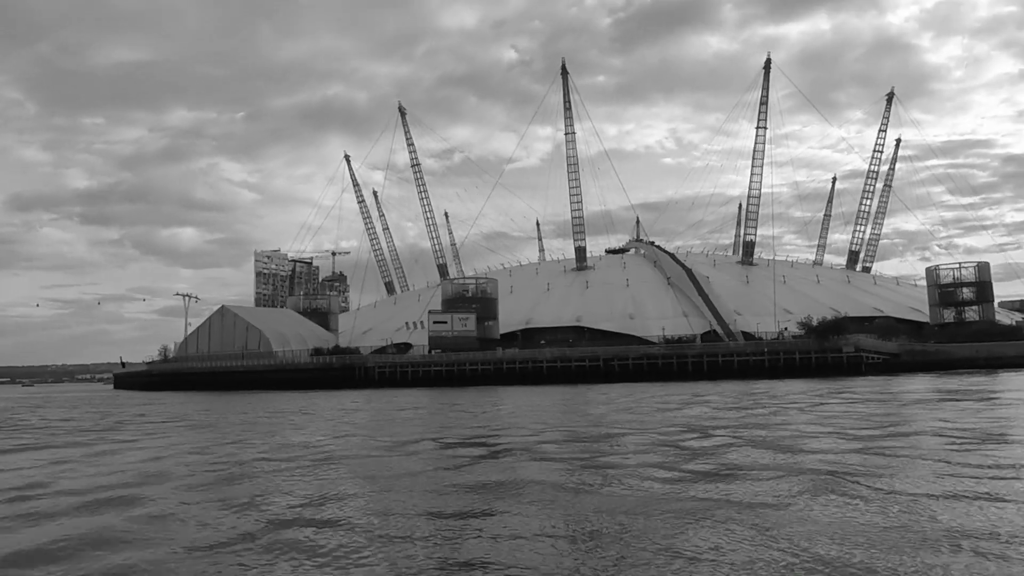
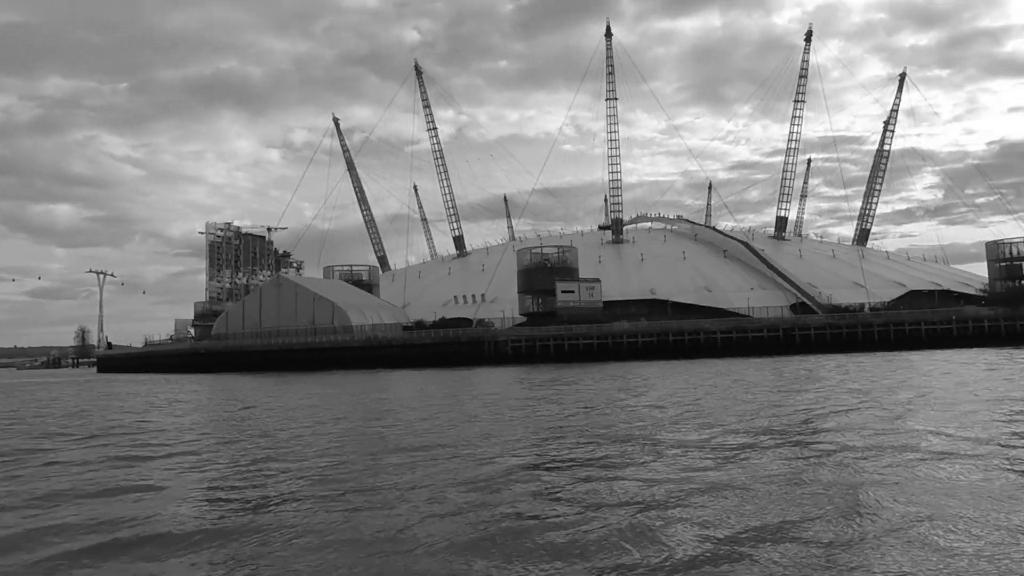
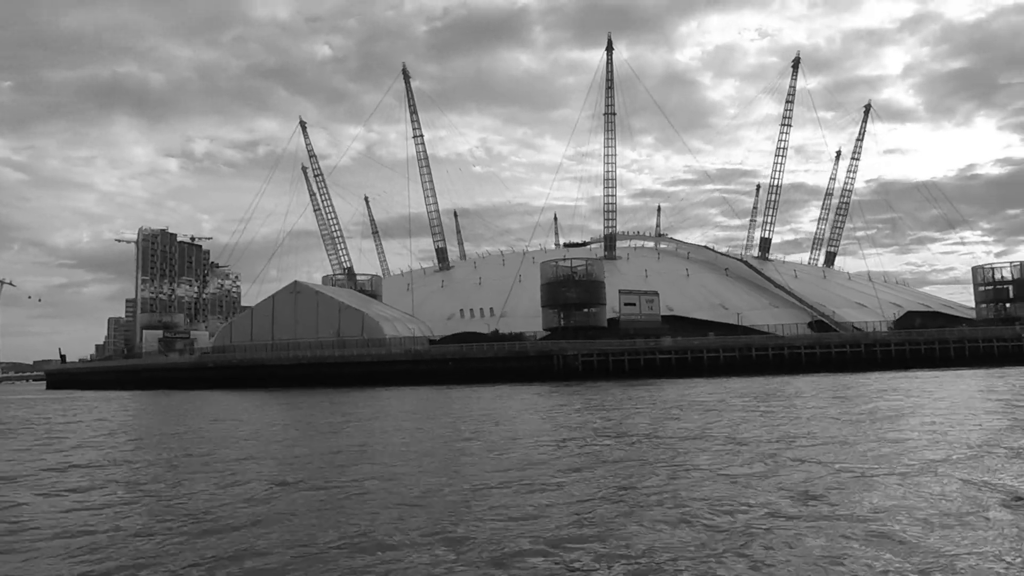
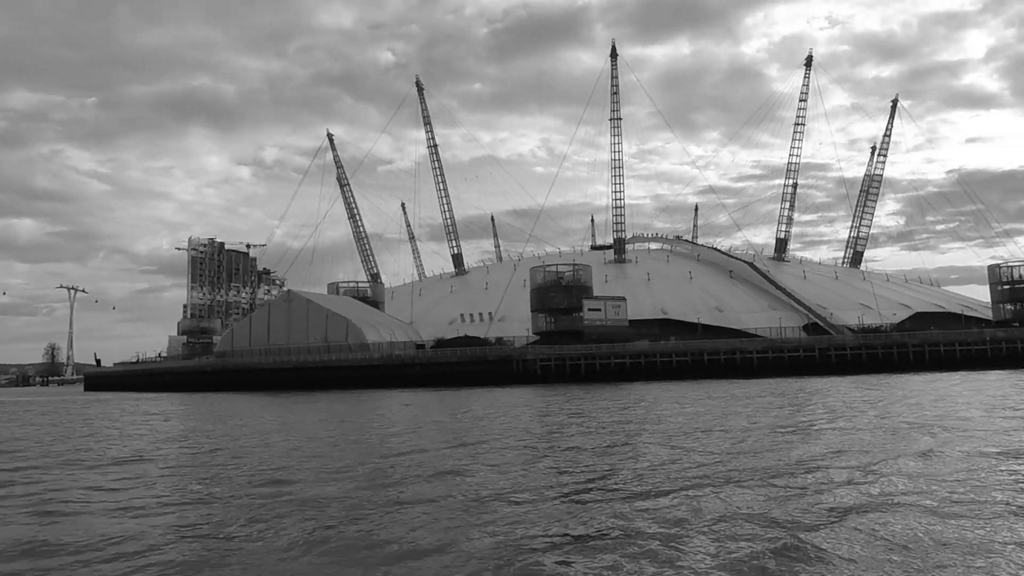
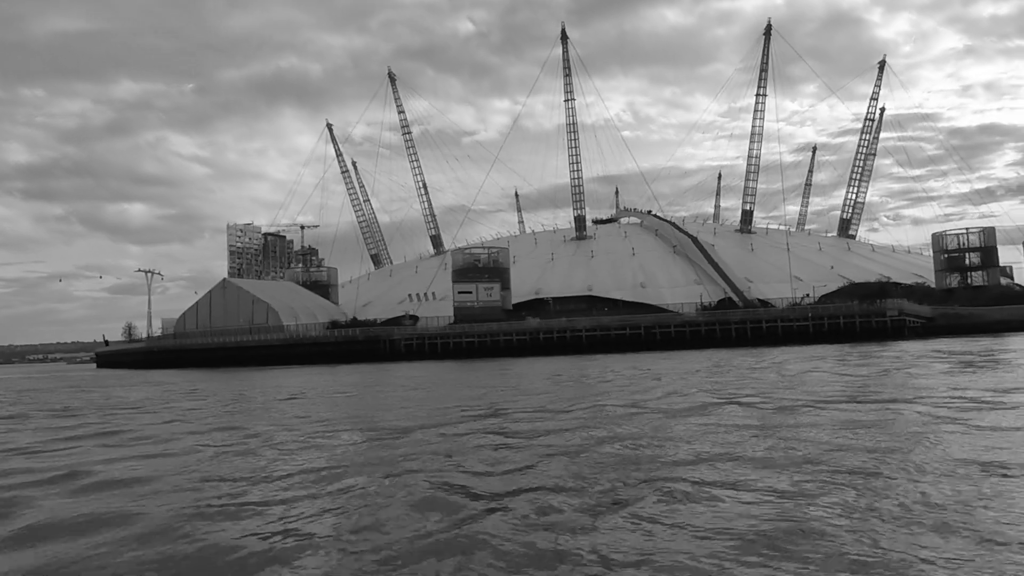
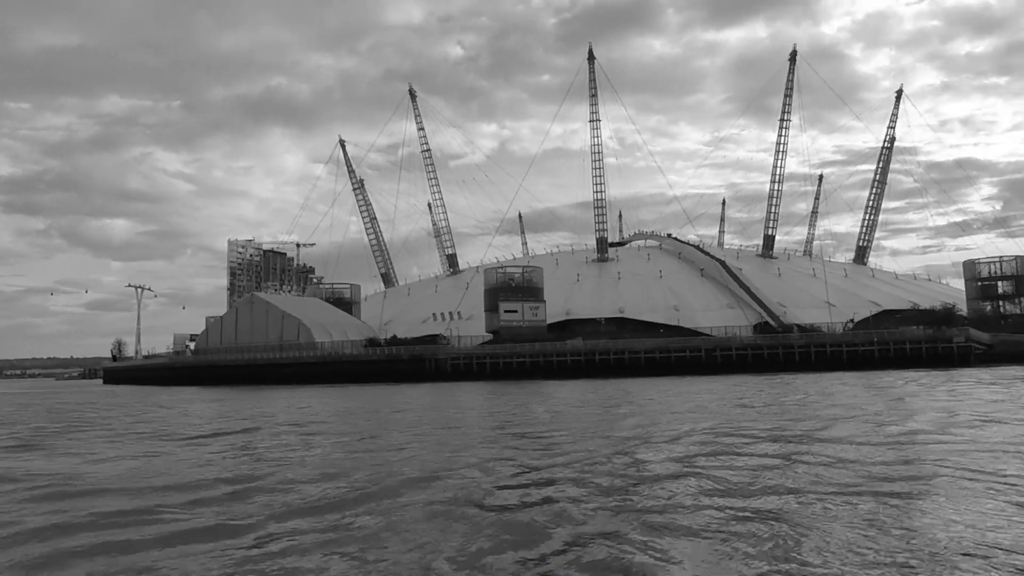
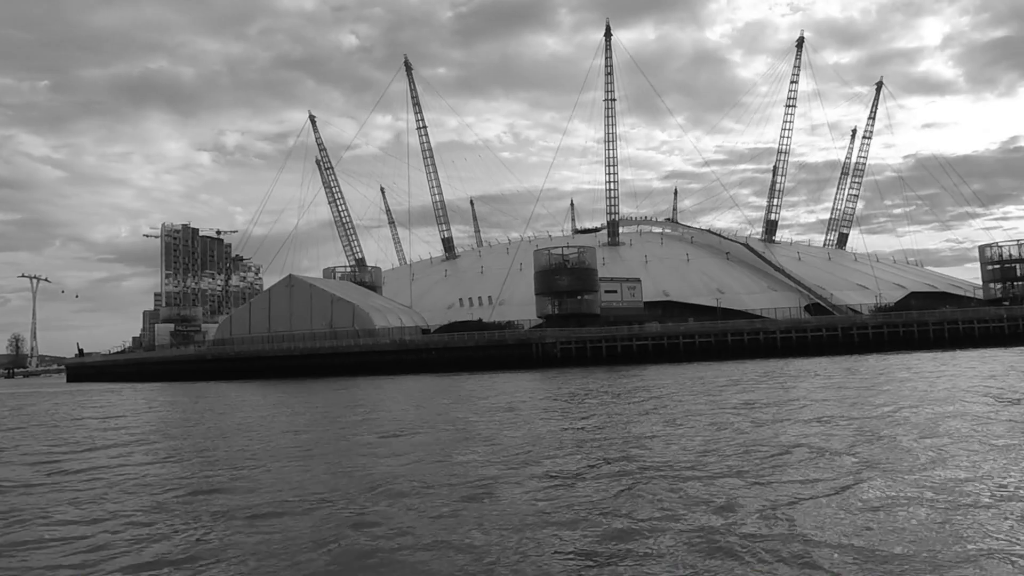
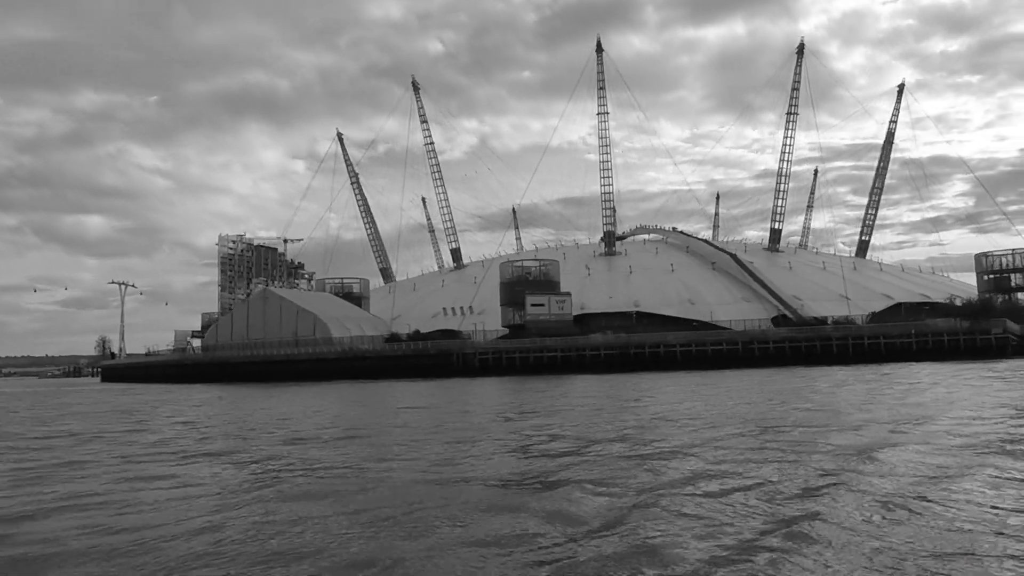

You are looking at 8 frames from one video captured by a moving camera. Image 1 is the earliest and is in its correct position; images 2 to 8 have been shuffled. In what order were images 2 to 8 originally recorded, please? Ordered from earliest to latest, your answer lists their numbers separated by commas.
5, 6, 8, 2, 4, 7, 3
